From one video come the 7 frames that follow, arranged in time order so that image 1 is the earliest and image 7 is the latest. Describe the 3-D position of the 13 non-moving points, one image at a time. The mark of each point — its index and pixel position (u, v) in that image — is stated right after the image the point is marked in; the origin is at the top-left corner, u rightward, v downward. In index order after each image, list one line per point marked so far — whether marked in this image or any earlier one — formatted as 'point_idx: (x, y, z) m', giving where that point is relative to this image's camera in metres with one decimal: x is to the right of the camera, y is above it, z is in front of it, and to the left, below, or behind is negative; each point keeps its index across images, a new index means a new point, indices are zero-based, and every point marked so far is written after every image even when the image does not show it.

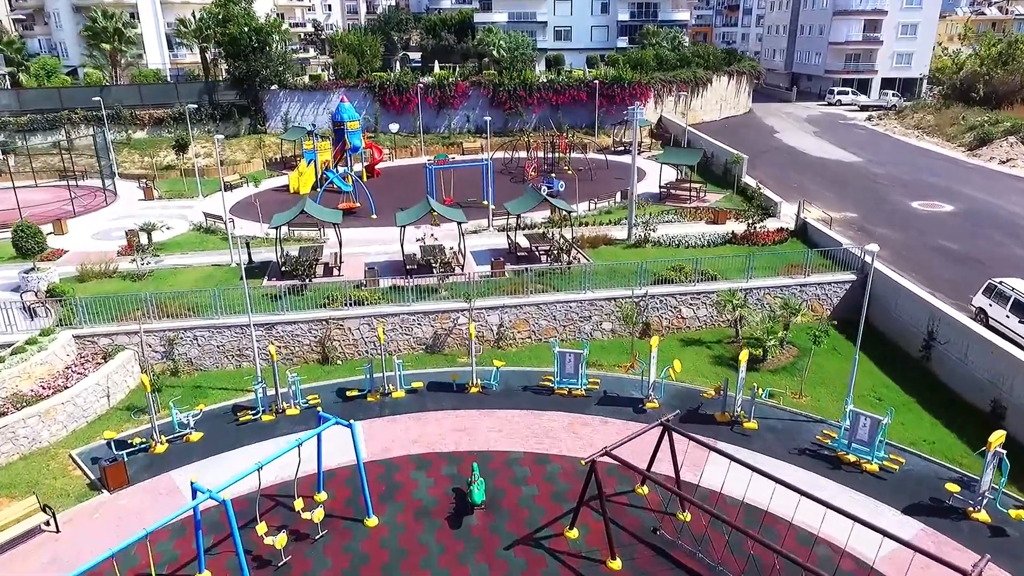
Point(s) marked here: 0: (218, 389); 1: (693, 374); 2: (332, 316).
0: (-6.8, -2.3, +17.1) m
1: (+4.2, -2.0, +17.2) m
2: (-4.4, -0.7, +18.0) m
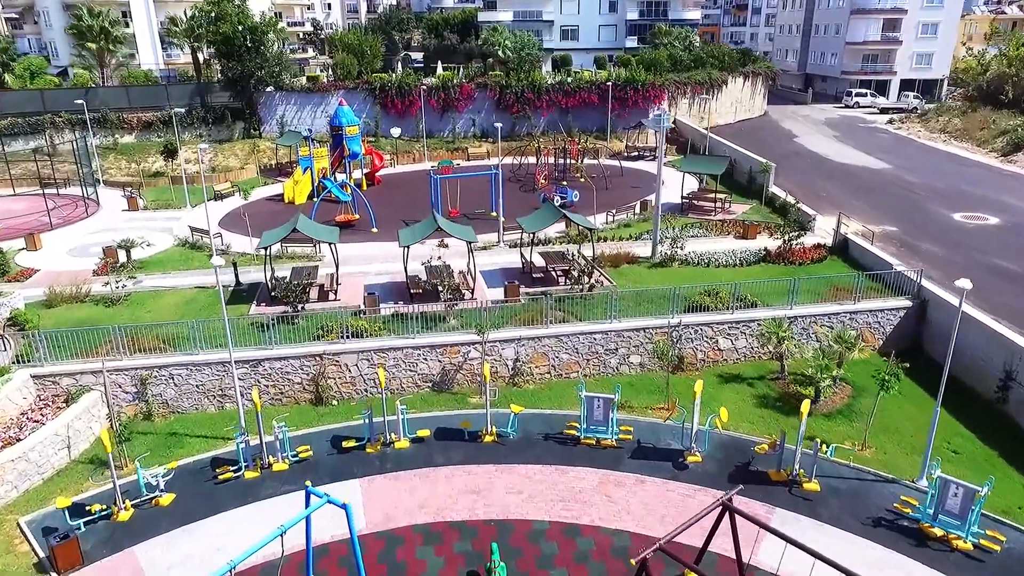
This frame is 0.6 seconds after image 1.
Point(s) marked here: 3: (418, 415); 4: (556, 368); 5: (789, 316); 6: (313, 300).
0: (-6.4, -3.0, +15.0) m
1: (+4.6, -2.7, +15.1) m
2: (-4.0, -1.4, +15.9) m
3: (-2.0, -2.7, +15.5) m
4: (+1.0, -1.9, +17.1) m
5: (+6.6, -0.7, +17.7) m
6: (-5.1, -0.3, +19.2) m
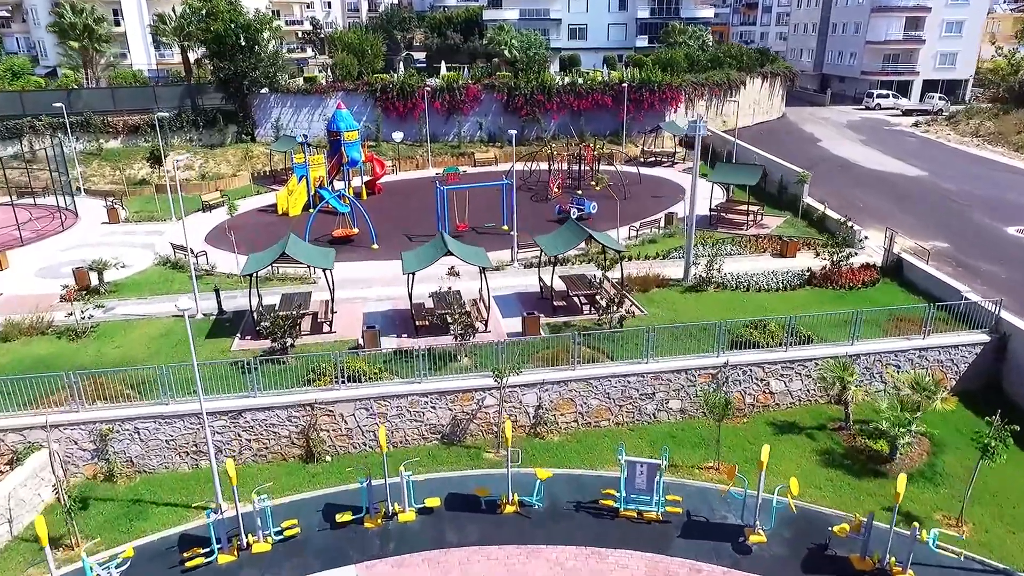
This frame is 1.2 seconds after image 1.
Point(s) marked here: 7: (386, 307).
0: (-5.9, -3.7, +12.7) m
1: (+5.0, -3.4, +12.8) m
2: (-3.6, -2.1, +13.6) m
3: (-1.6, -3.4, +13.3) m
4: (+1.4, -2.6, +14.8) m
5: (+7.1, -1.4, +15.4) m
6: (-4.7, -1.0, +16.9) m
7: (-3.1, -0.5, +18.4) m
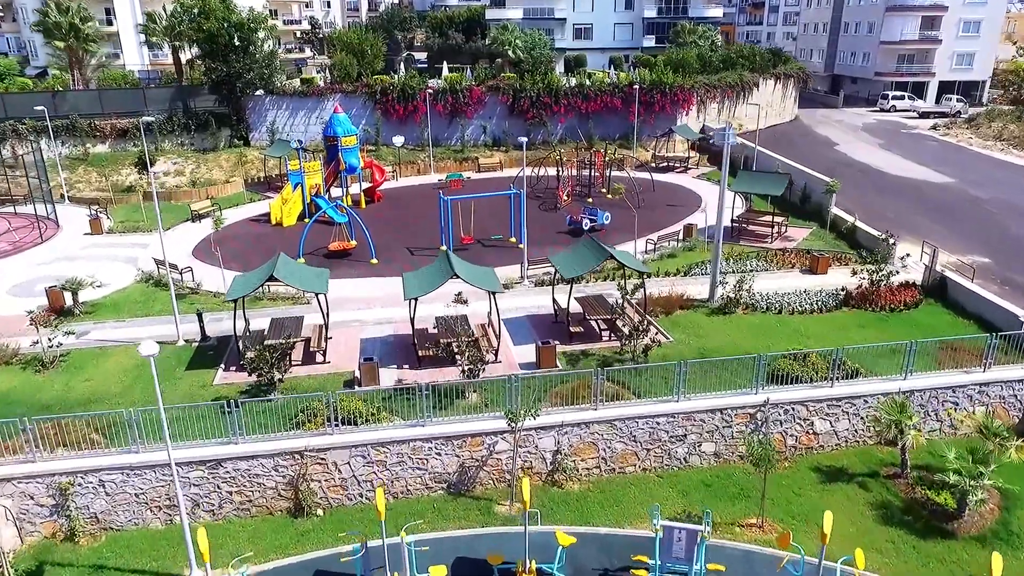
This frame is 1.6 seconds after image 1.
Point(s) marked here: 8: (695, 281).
0: (-5.7, -4.2, +11.1) m
1: (+5.3, -3.9, +11.2) m
2: (-3.3, -2.6, +12.0) m
3: (-1.3, -3.9, +11.6) m
4: (+1.7, -3.1, +13.2) m
5: (+7.3, -1.9, +13.8) m
6: (-4.5, -1.5, +15.3) m
7: (-2.9, -1.0, +16.8) m
8: (+4.9, +0.2, +19.9) m
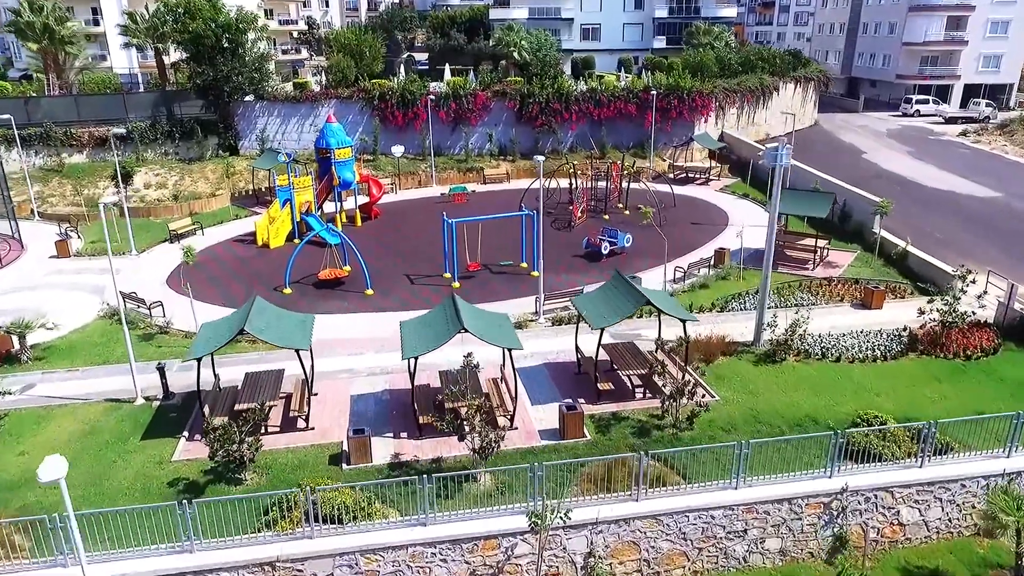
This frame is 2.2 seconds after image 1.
0: (-5.4, -5.1, +8.6) m
1: (+5.6, -4.8, +8.8) m
2: (-3.0, -3.5, +9.6) m
3: (-1.0, -4.8, +9.2) m
4: (+2.0, -4.0, +10.7) m
5: (+7.6, -2.8, +11.3) m
6: (-4.1, -2.4, +12.9) m
7: (-2.6, -1.9, +14.3) m
8: (+5.2, -0.7, +17.4) m
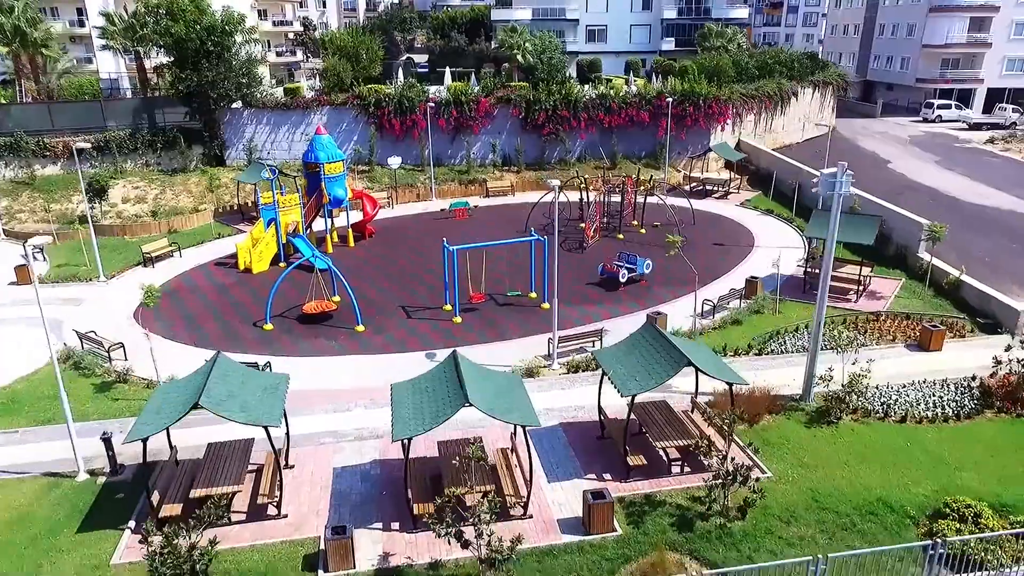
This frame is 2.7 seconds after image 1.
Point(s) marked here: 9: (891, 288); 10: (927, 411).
0: (-5.2, -6.0, +6.5) m
1: (+5.8, -5.7, +6.6) m
2: (-2.8, -4.3, +7.4) m
3: (-0.8, -5.6, +7.0) m
4: (+2.2, -4.8, +8.5) m
5: (+7.8, -3.7, +9.2) m
6: (-3.9, -3.3, +10.7) m
7: (-2.4, -2.8, +12.1) m
8: (+5.4, -1.6, +15.2) m
9: (+10.0, 0.0, +19.4) m
10: (+7.5, -2.2, +13.4) m
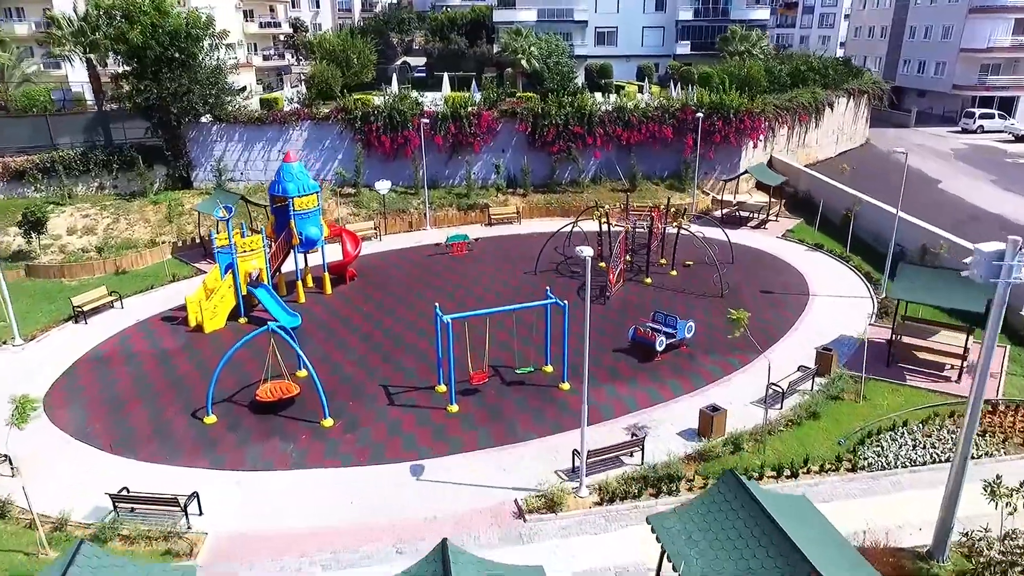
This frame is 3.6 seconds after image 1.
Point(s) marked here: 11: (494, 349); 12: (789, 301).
0: (-5.0, -7.5, +2.5) m
1: (+6.0, -7.2, +2.6) m
2: (-2.6, -5.8, +3.5) m
3: (-0.6, -7.2, +3.1) m
4: (+2.4, -6.4, +4.6) m
5: (+8.0, -5.2, +5.2) m
6: (-3.7, -4.8, +6.7) m
7: (-2.2, -4.3, +8.2) m
8: (+5.6, -3.1, +11.3) m
9: (+10.2, -1.5, +15.4) m
10: (+7.7, -3.8, +9.5) m
11: (-0.4, -1.2, +16.6) m
12: (+7.2, -0.3, +19.3) m
